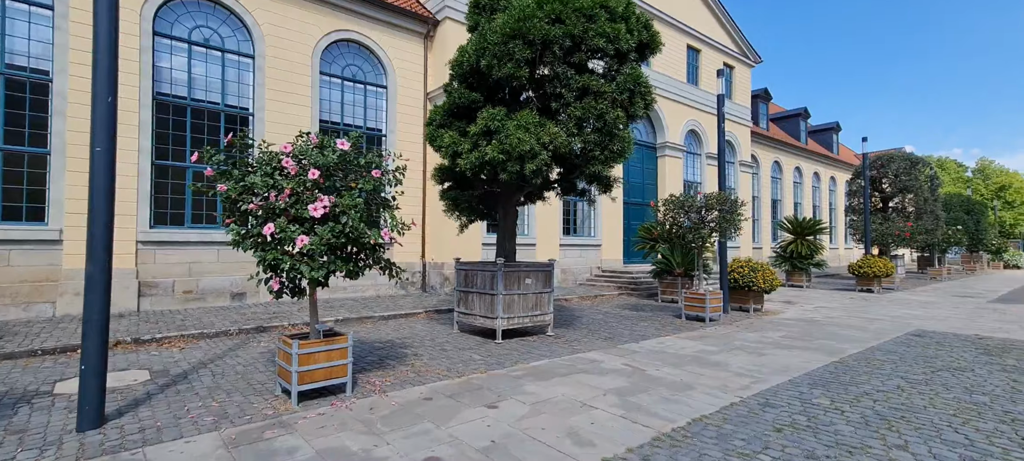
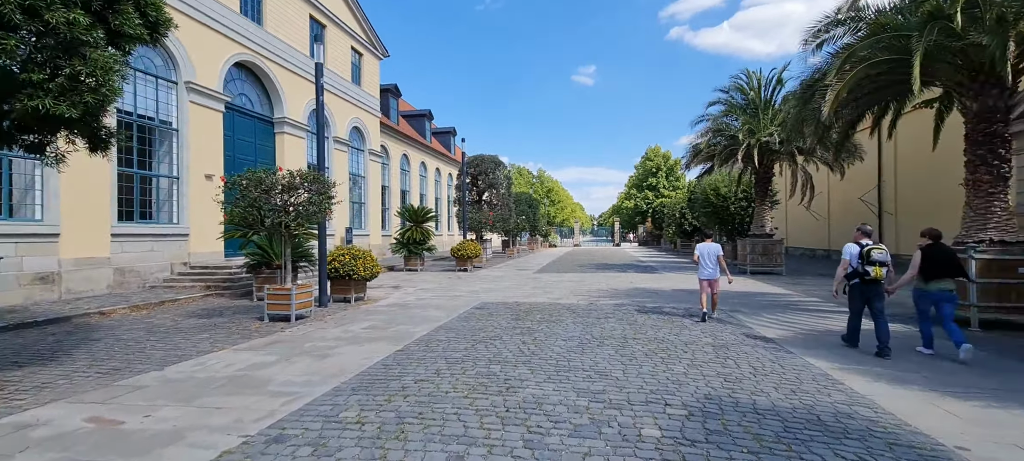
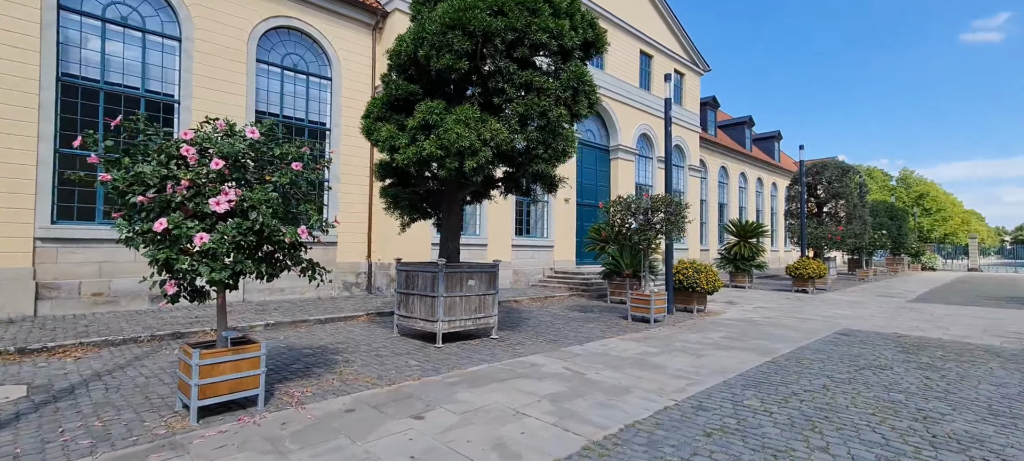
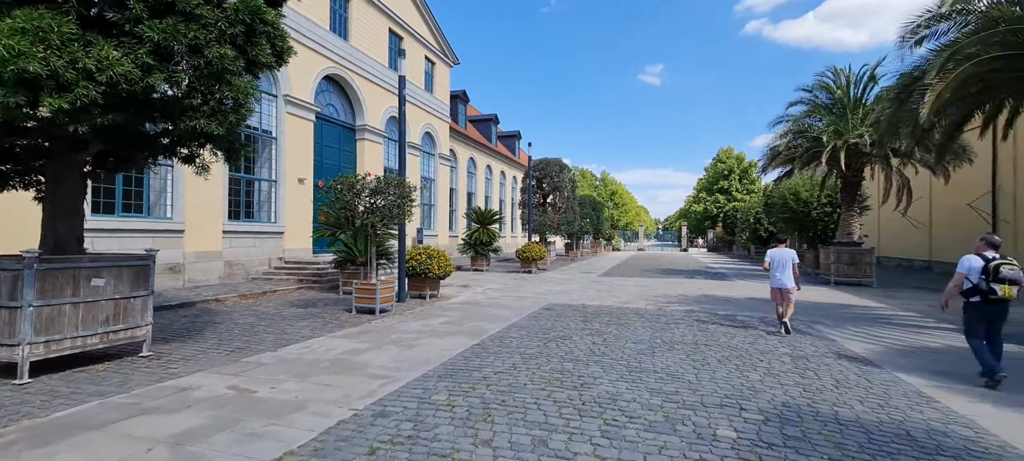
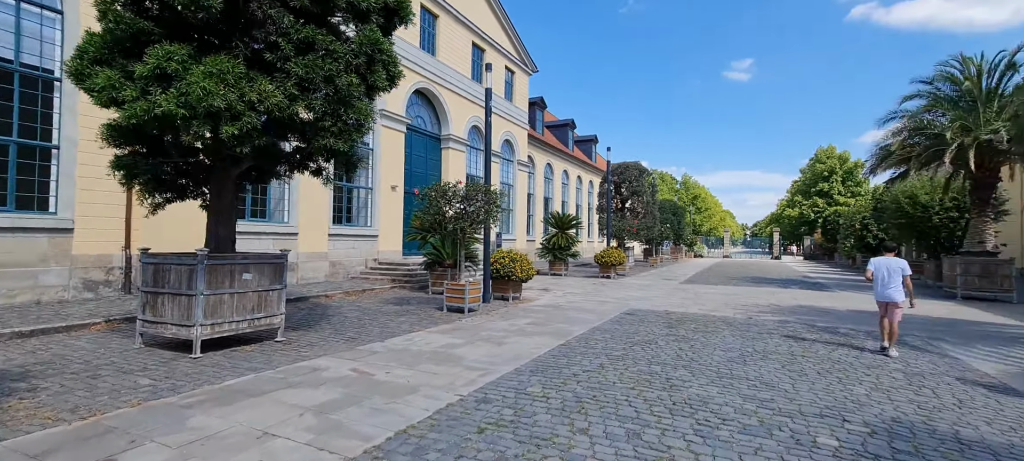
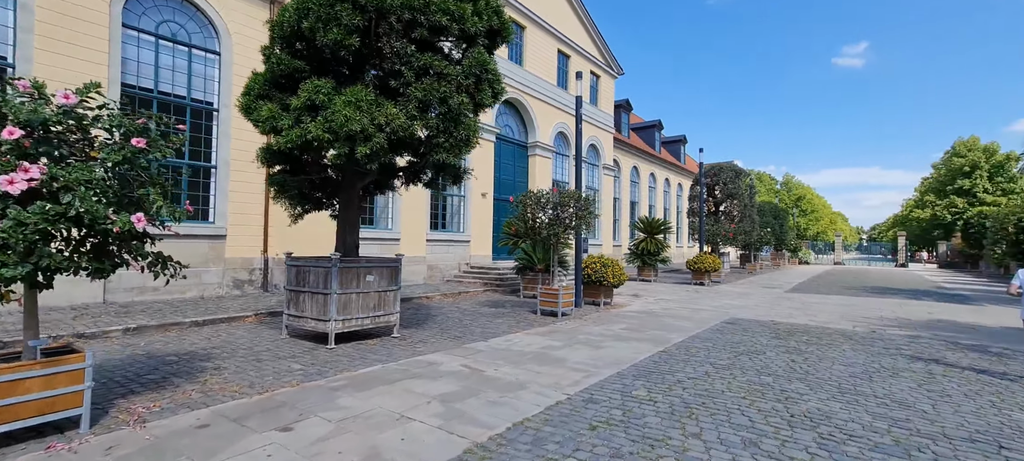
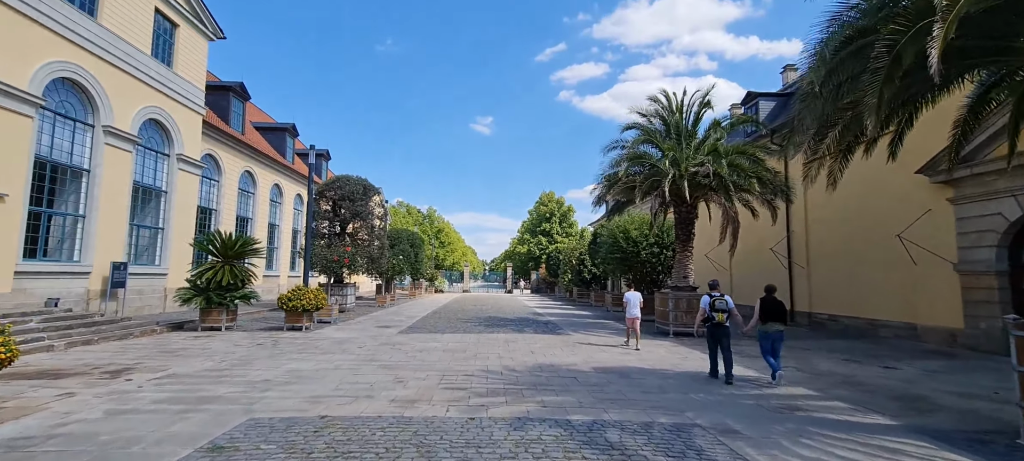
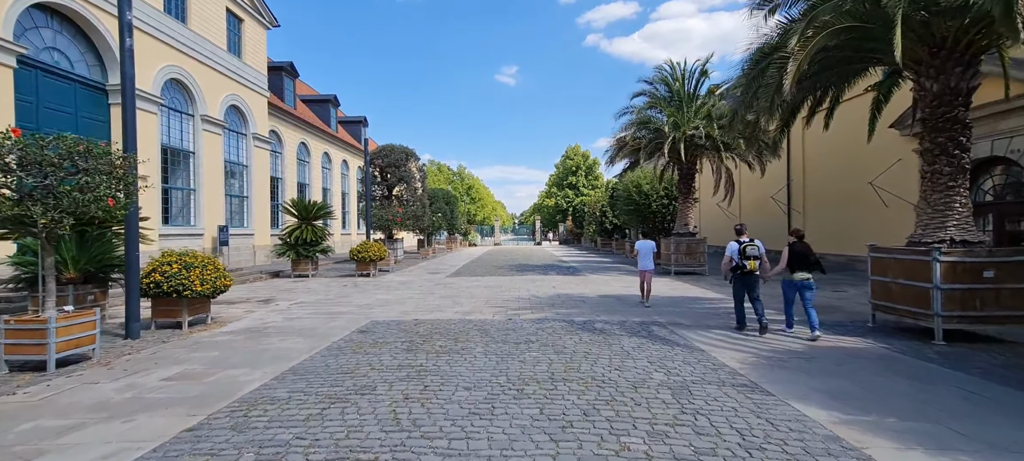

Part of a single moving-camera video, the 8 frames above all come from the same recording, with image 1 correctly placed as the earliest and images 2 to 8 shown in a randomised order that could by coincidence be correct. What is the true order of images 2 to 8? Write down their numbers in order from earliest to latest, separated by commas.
3, 6, 5, 4, 2, 8, 7
